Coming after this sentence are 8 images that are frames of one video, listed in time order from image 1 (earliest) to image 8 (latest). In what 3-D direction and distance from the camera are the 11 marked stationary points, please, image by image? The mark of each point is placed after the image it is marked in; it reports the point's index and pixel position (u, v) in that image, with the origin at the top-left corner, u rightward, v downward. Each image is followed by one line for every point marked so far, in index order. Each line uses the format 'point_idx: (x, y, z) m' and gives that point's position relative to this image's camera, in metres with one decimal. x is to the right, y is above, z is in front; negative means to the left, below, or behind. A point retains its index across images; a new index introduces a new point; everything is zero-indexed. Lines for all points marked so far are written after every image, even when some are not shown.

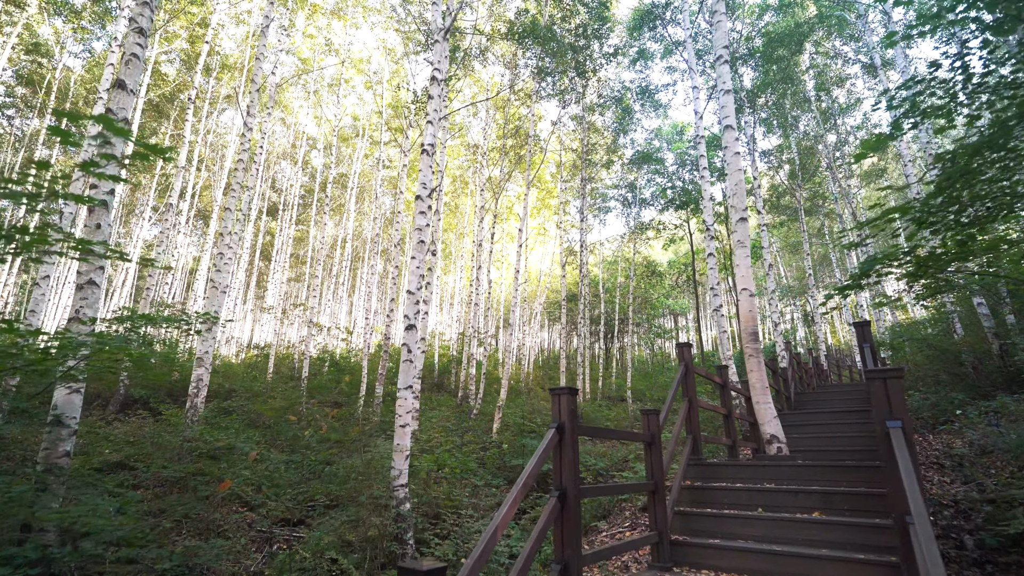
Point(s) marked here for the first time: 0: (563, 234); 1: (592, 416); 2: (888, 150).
0: (+1.9, +2.0, +19.3) m
1: (+2.0, -3.1, +12.4) m
2: (+14.5, +5.3, +19.8) m
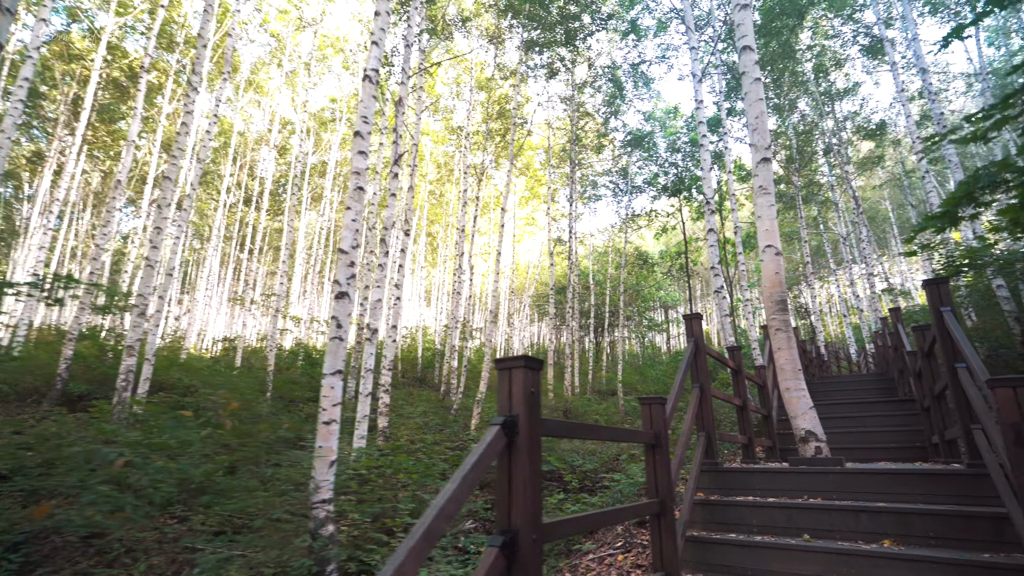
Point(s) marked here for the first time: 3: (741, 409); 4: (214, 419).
0: (+1.4, +2.3, +18.5) m
1: (+1.6, -2.8, +11.6) m
2: (+14.0, +5.7, +19.2) m
3: (+1.6, -0.9, +3.6) m
4: (-3.0, -1.3, +5.1) m
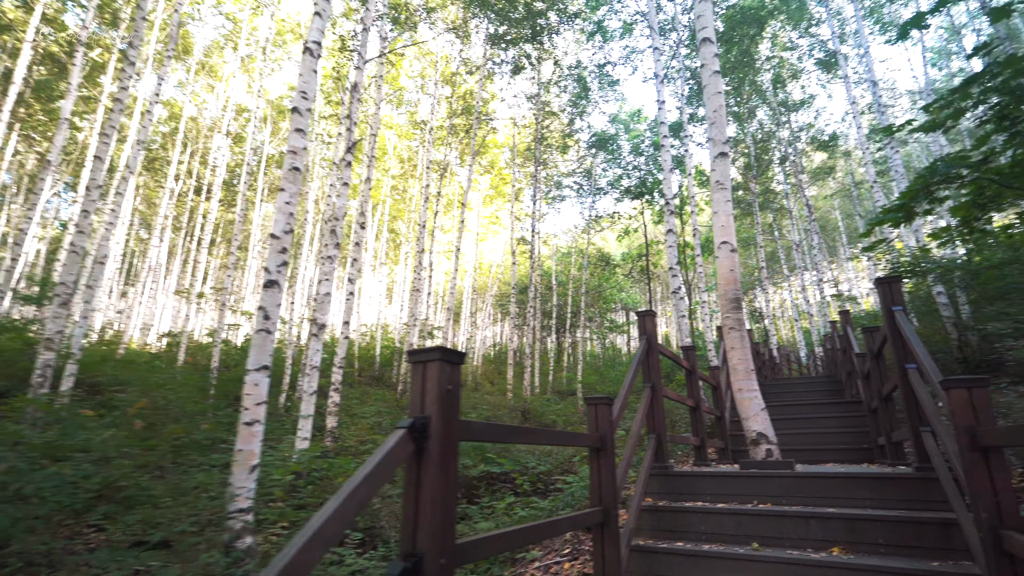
0: (+0.1, +2.3, +18.3) m
1: (+0.6, -2.8, +11.5) m
2: (+12.7, +5.5, +19.9) m
3: (+1.3, -0.9, +3.6) m
4: (-3.4, -1.2, +4.7) m
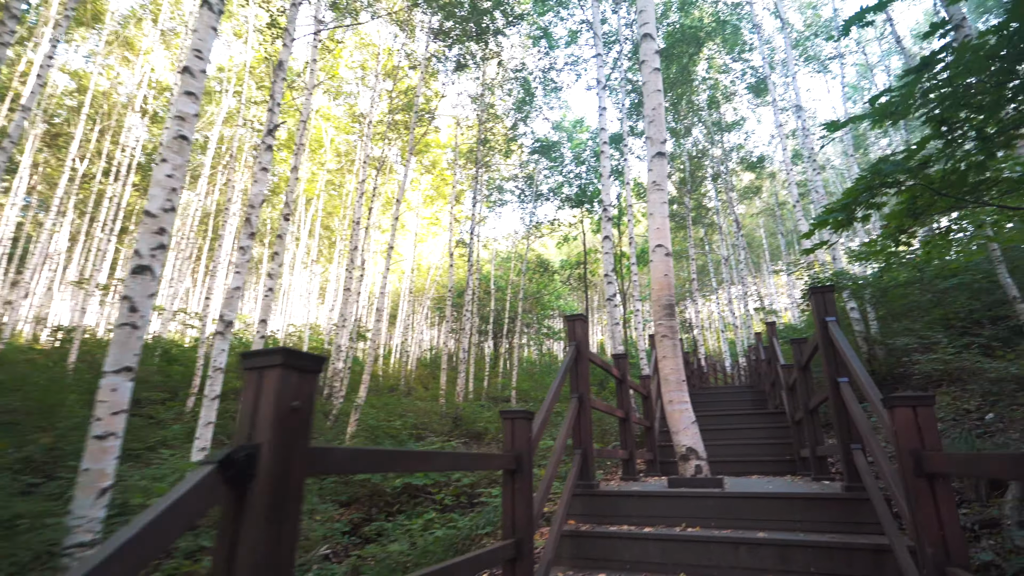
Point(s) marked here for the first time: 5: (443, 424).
0: (-2.0, +2.2, +18.0) m
1: (-0.9, -2.8, +11.2) m
2: (+10.4, +4.9, +21.0) m
3: (+0.7, -0.9, +3.4) m
4: (-4.1, -1.1, +4.0) m
5: (-1.4, -2.7, +10.3) m
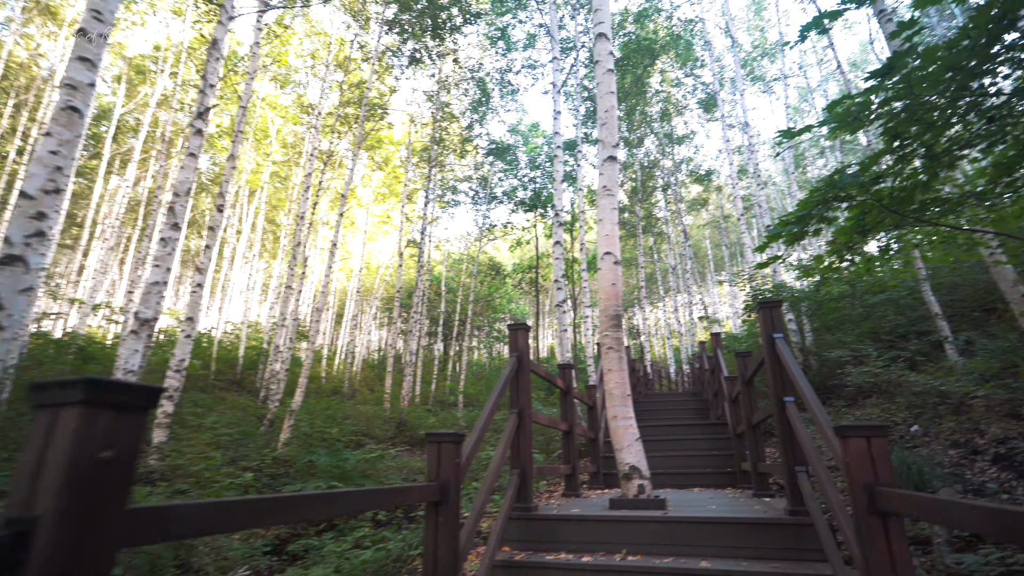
0: (-3.6, +2.2, +17.6) m
1: (-2.0, -2.9, +10.9) m
2: (+8.5, +4.5, +21.8) m
3: (+0.4, -0.9, +3.3) m
4: (-4.5, -1.0, +3.5) m
5: (-2.5, -2.7, +9.9) m
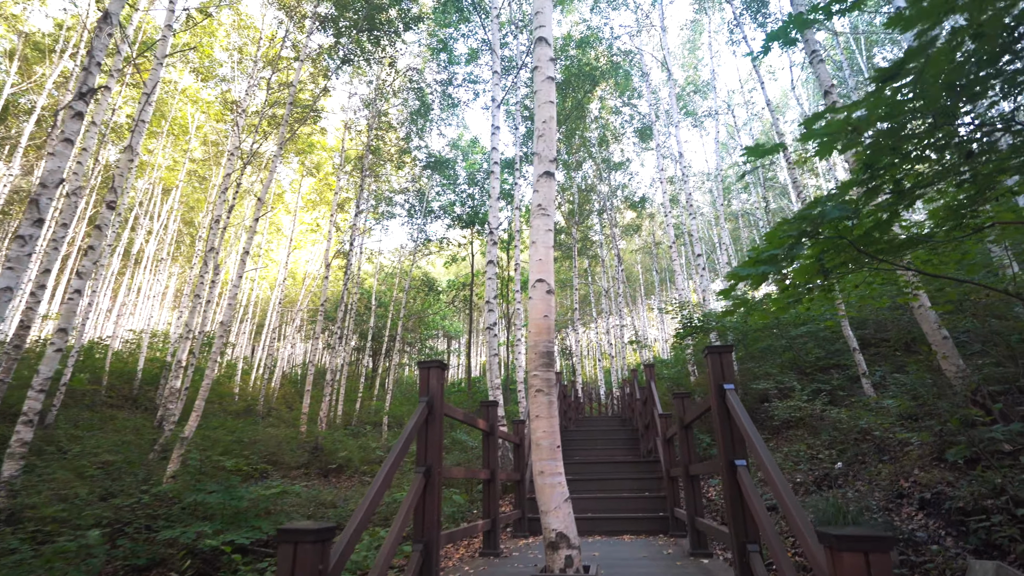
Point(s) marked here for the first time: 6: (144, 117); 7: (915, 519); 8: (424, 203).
0: (-5.8, +1.8, +16.7) m
1: (-3.5, -3.1, +10.1) m
2: (+5.9, +3.5, +22.4) m
3: (-0.1, -1.1, +2.9) m
4: (-5.0, -1.0, +2.5) m
5: (-3.8, -3.0, +9.1) m
6: (-6.5, +3.1, +9.2) m
7: (+2.5, -1.4, +3.2) m
8: (-3.1, +3.0, +18.0) m
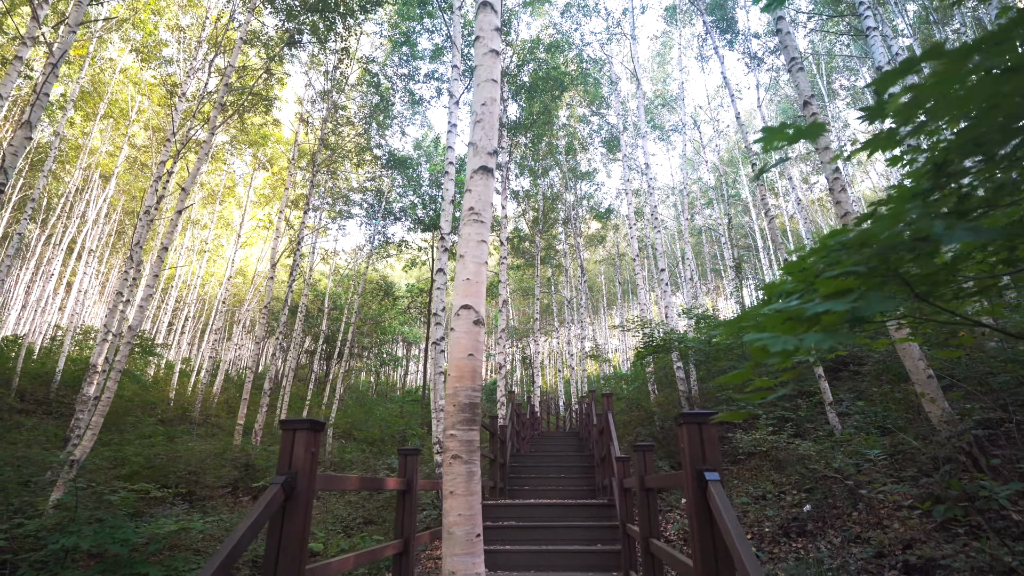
0: (-6.9, +1.7, +15.7) m
1: (-4.4, -3.2, +9.2) m
2: (+4.3, +2.9, +22.3) m
3: (-0.5, -1.2, +2.3) m
4: (-5.3, -0.9, +1.6) m
5: (-4.6, -3.0, +8.2) m
6: (-7.1, +3.1, +8.2) m
7: (+2.1, -1.6, +2.8) m
8: (-4.3, +2.9, +17.2) m
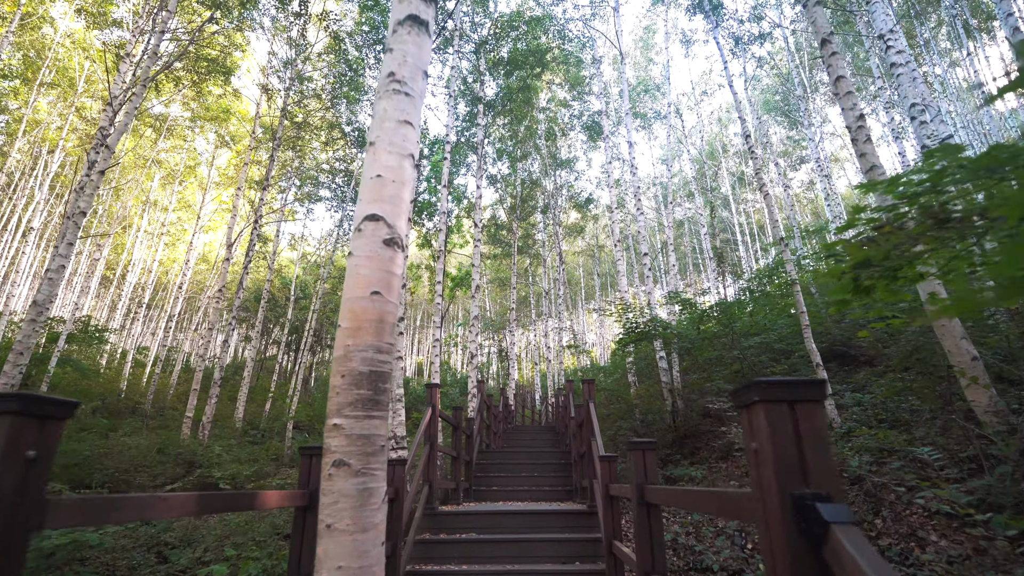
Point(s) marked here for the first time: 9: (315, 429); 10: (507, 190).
0: (-7.6, +2.2, +14.8) m
1: (-4.9, -2.8, +8.4) m
2: (+3.3, +3.3, +21.7) m
3: (-0.7, -1.0, +1.7) m
4: (-5.4, -0.6, +0.7) m
5: (-5.1, -2.7, +7.4) m
6: (-7.5, +3.5, +7.2) m
7: (+1.9, -1.4, +2.2) m
8: (-5.1, +3.3, +16.3) m
9: (-5.5, -3.9, +14.3) m
10: (-0.2, +3.5, +18.3) m
